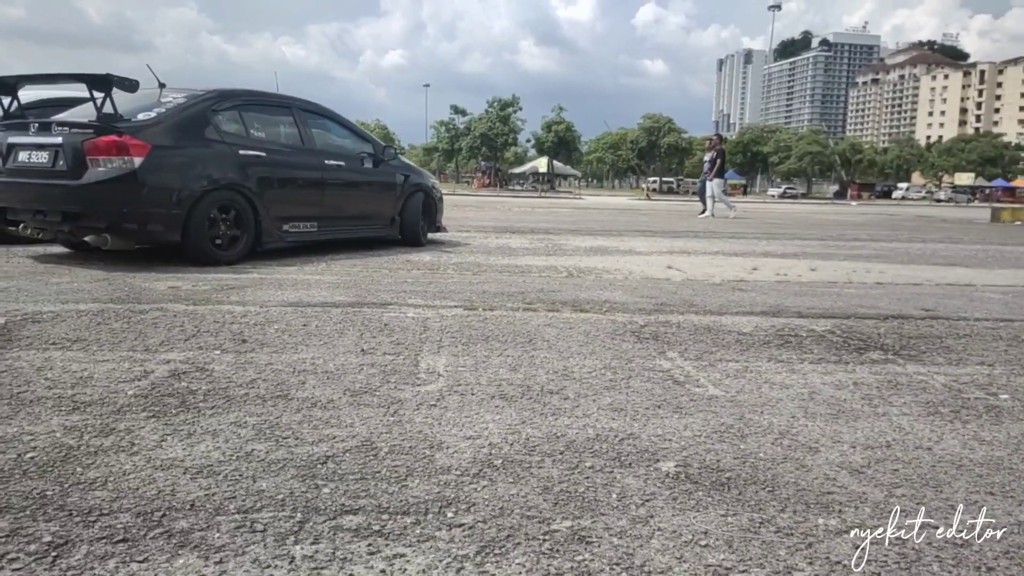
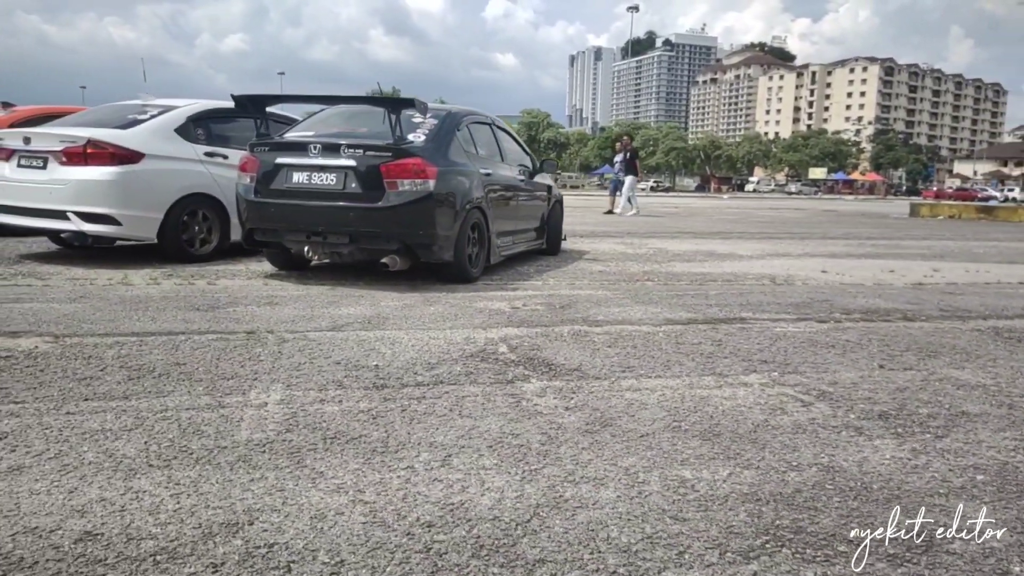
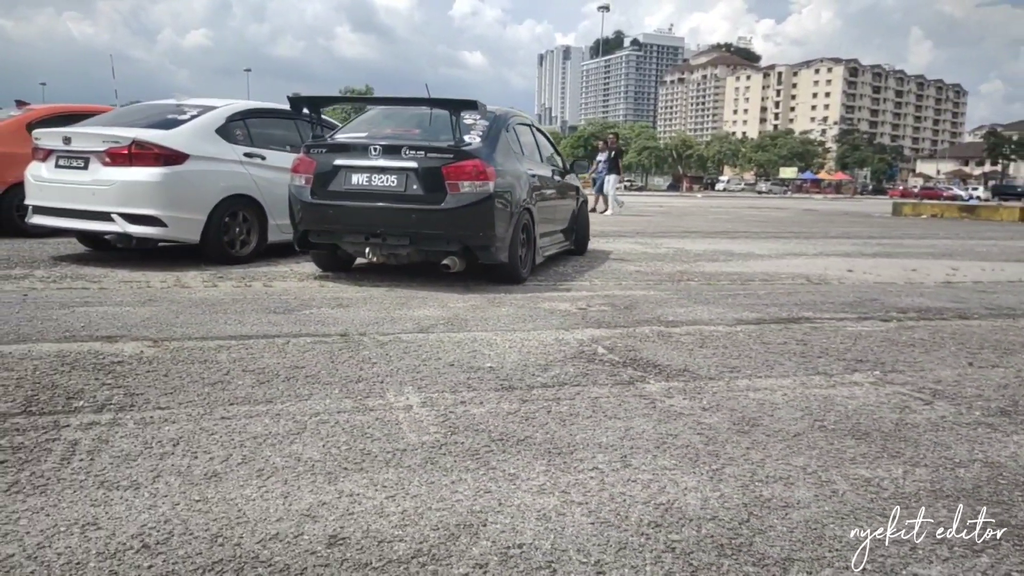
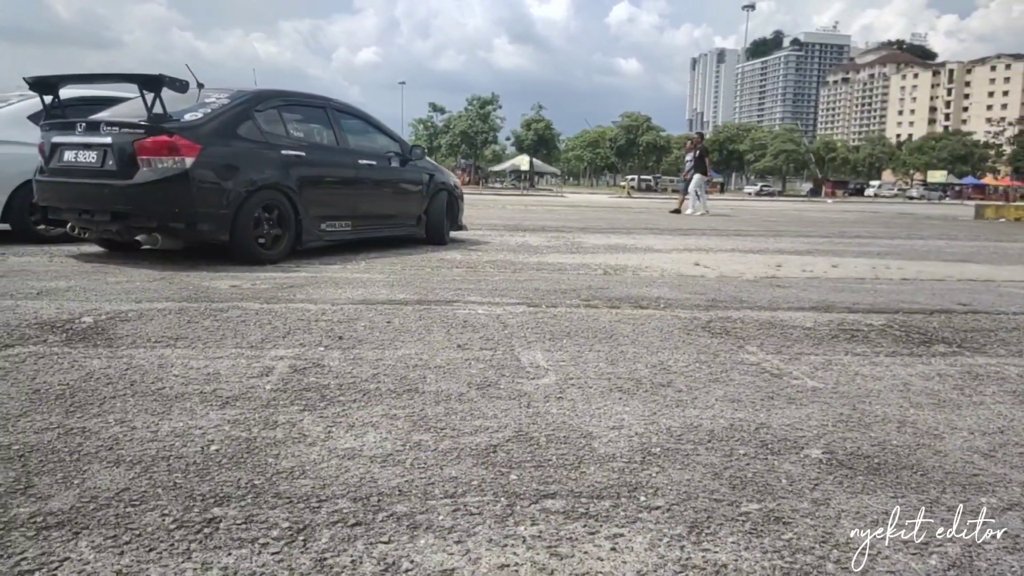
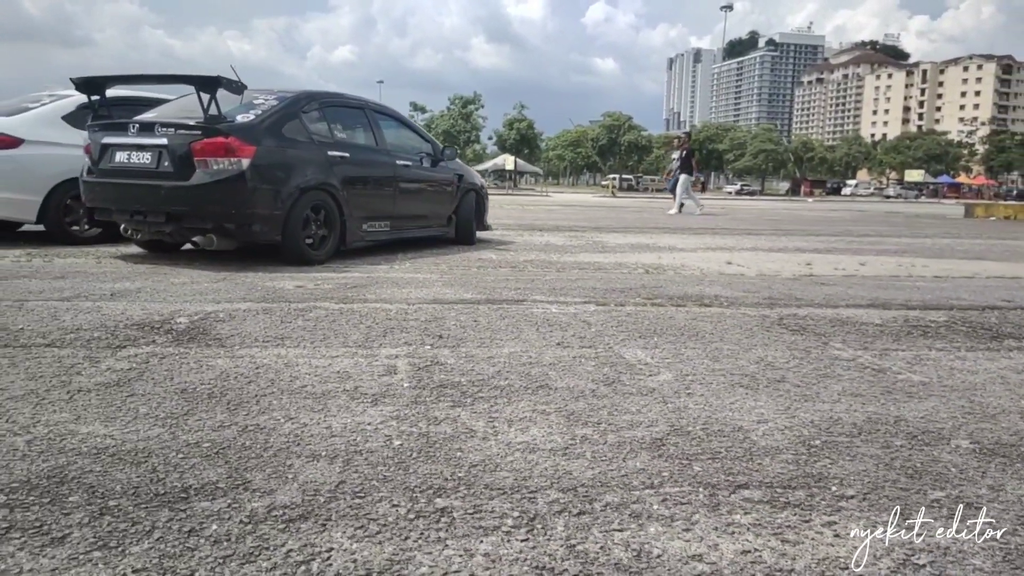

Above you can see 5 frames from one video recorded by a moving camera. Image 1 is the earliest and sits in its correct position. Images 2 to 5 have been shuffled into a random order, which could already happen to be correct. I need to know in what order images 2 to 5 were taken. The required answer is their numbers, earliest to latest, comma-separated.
4, 5, 2, 3
